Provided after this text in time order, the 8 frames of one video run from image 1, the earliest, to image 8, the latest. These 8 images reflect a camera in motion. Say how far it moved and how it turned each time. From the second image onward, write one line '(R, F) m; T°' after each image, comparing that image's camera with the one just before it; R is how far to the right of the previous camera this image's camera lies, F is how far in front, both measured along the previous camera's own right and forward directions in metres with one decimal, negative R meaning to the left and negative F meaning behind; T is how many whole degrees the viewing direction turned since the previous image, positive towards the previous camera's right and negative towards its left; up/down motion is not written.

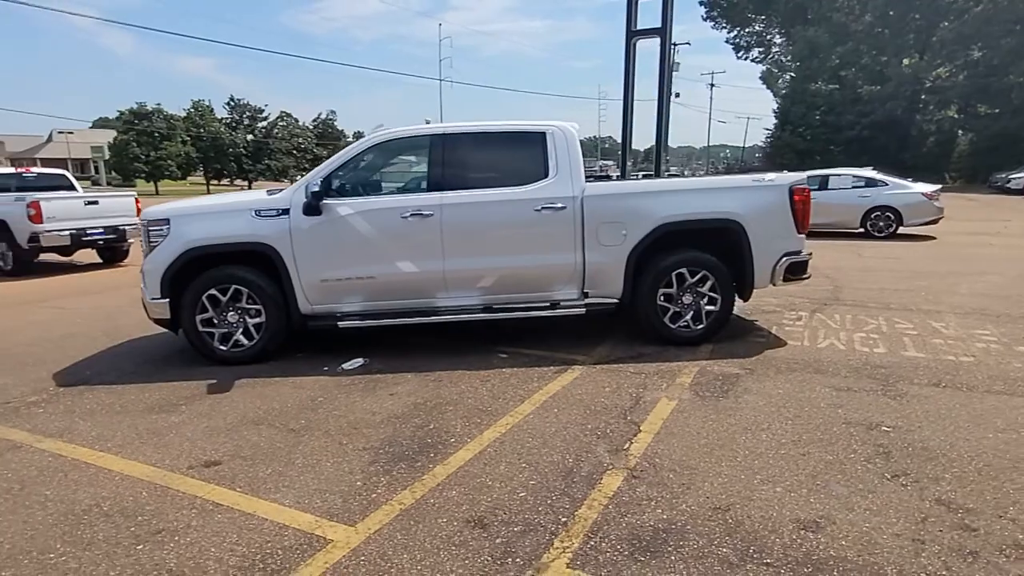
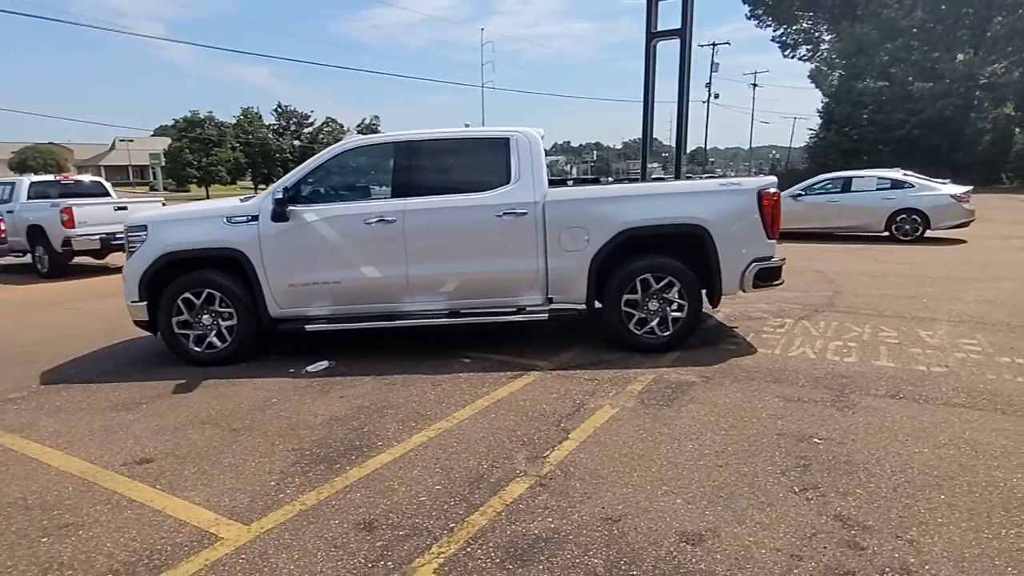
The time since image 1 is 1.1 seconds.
(+0.7, 0.0) m; -4°
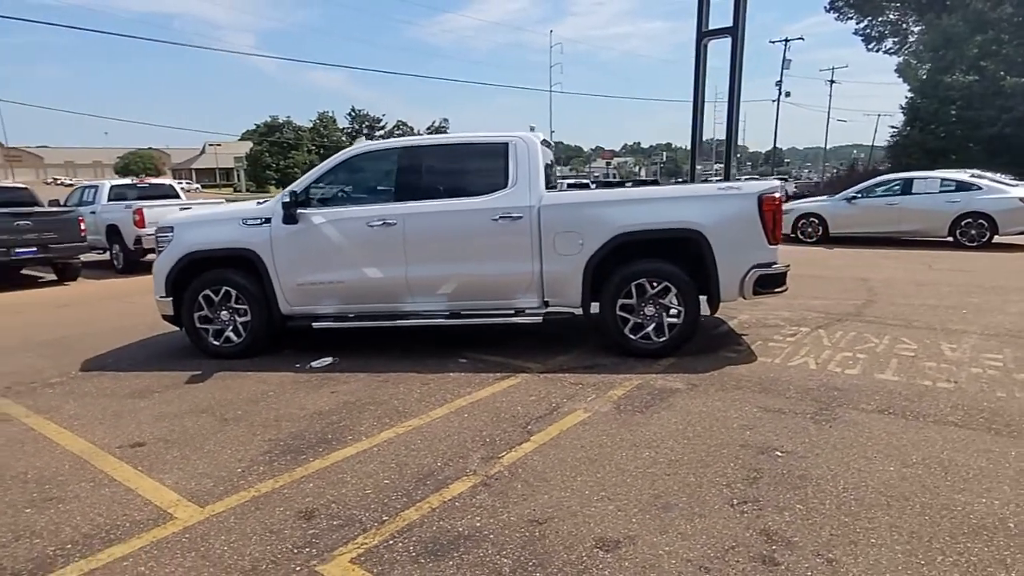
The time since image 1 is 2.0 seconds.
(+0.7, 0.0) m; -6°
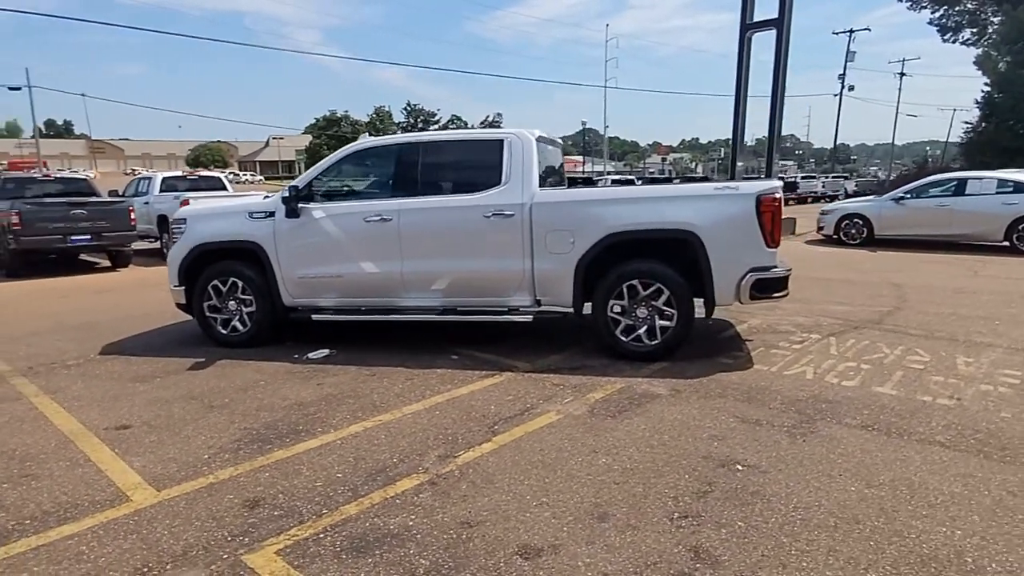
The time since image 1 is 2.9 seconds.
(+0.5, +0.1) m; -5°
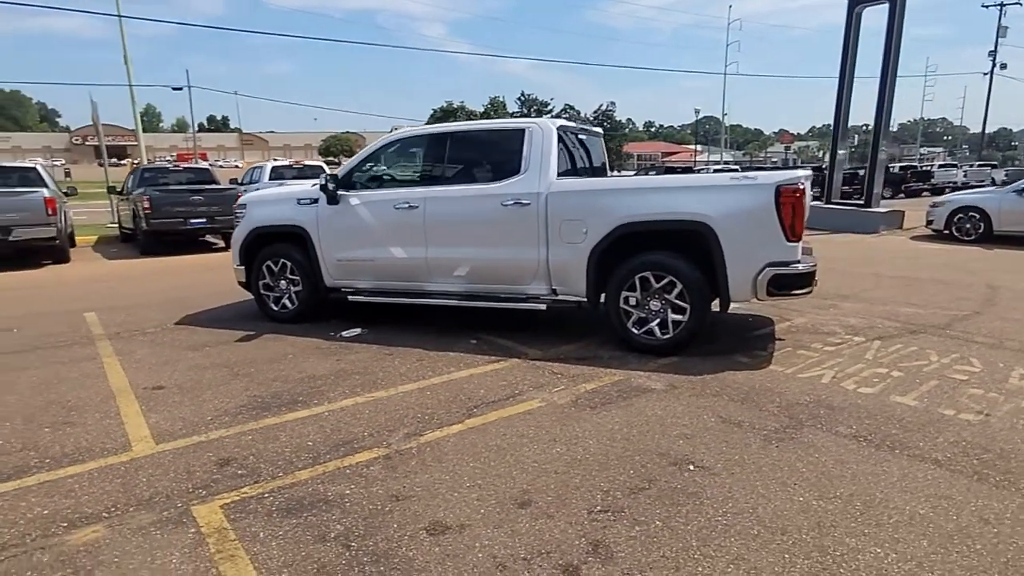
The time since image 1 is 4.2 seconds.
(+0.9, 0.0) m; -10°
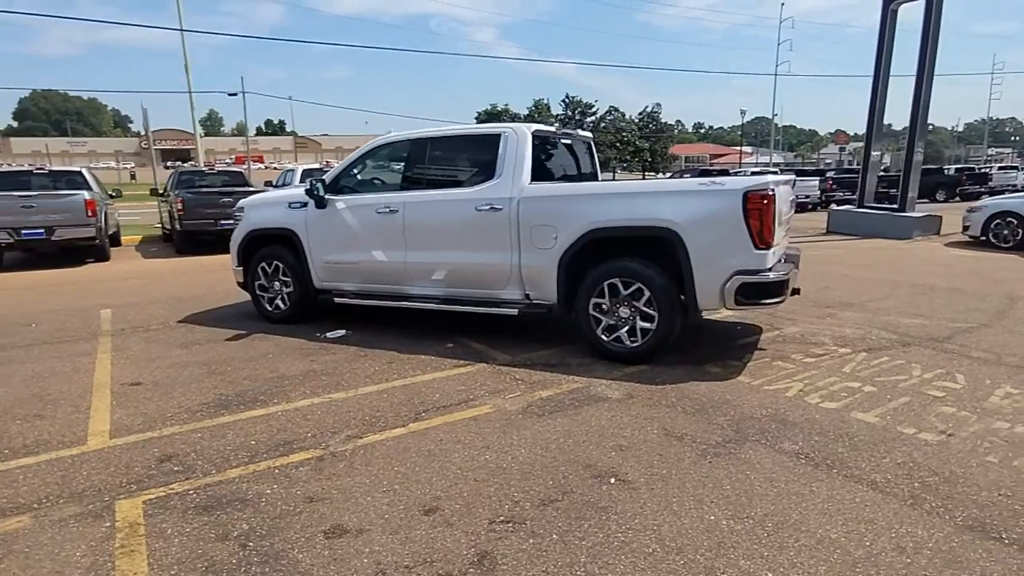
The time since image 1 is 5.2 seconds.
(+0.7, 0.0) m; -4°
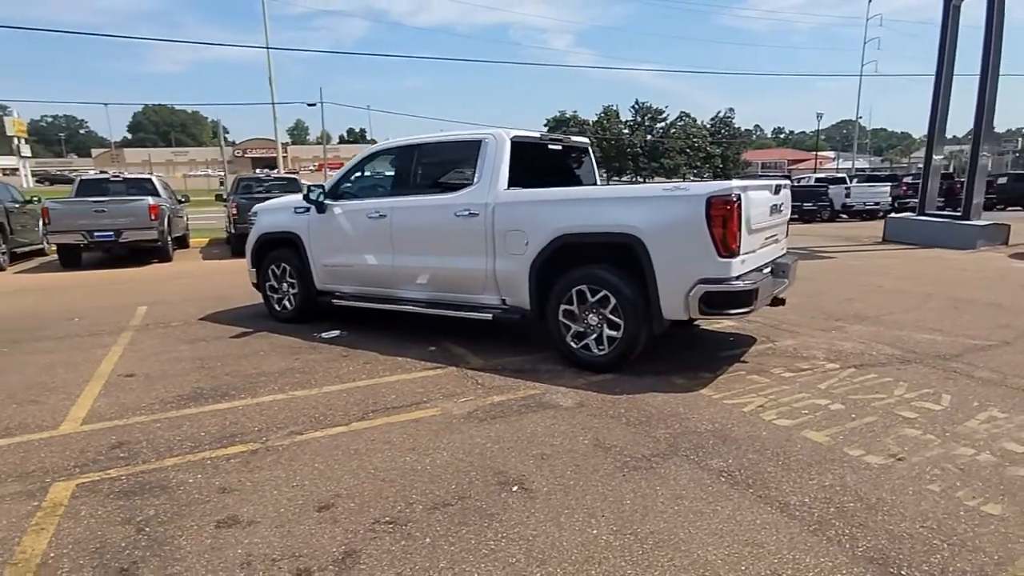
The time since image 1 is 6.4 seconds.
(+0.8, 0.0) m; -6°
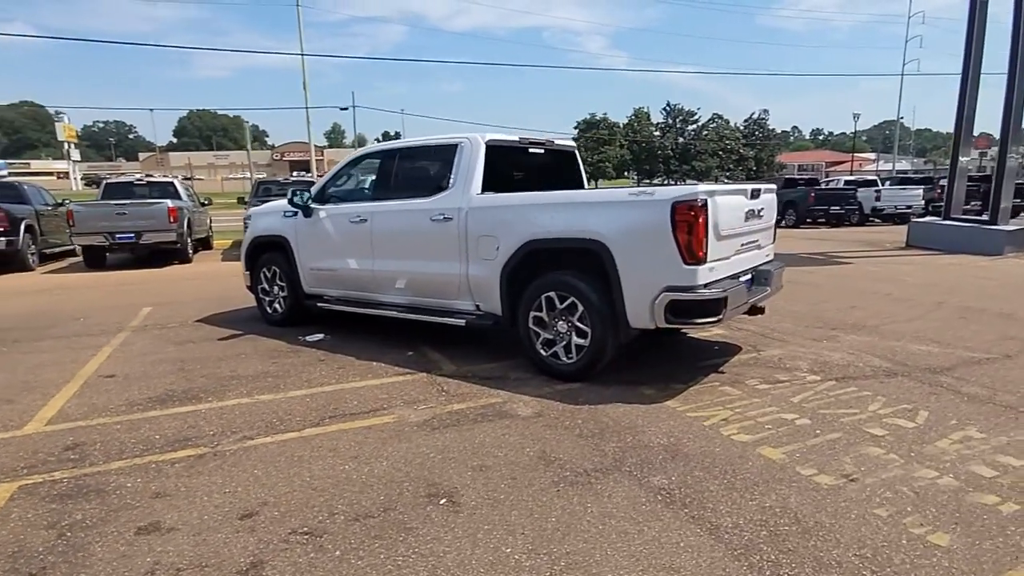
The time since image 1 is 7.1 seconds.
(+0.5, +0.1) m; -3°
